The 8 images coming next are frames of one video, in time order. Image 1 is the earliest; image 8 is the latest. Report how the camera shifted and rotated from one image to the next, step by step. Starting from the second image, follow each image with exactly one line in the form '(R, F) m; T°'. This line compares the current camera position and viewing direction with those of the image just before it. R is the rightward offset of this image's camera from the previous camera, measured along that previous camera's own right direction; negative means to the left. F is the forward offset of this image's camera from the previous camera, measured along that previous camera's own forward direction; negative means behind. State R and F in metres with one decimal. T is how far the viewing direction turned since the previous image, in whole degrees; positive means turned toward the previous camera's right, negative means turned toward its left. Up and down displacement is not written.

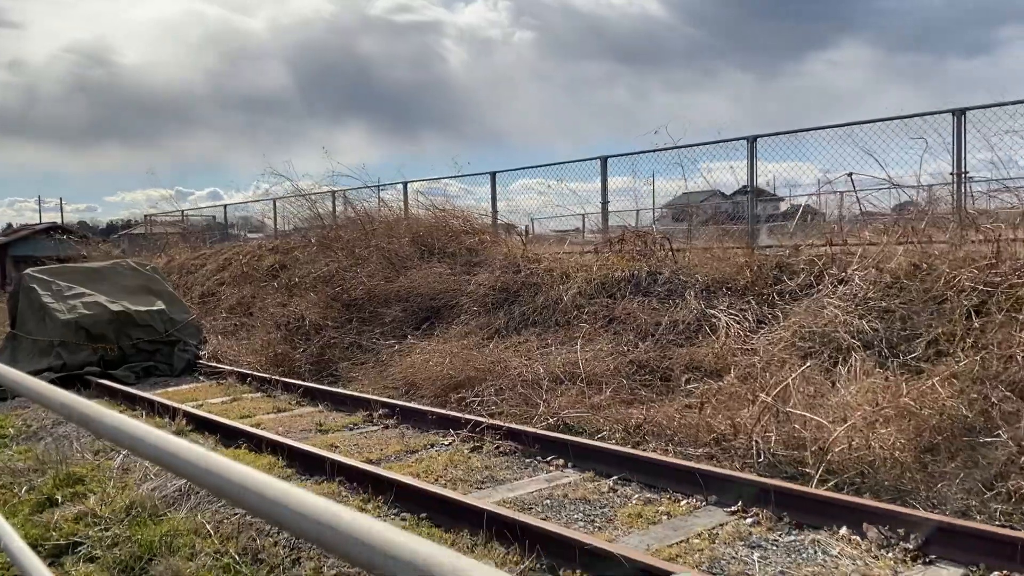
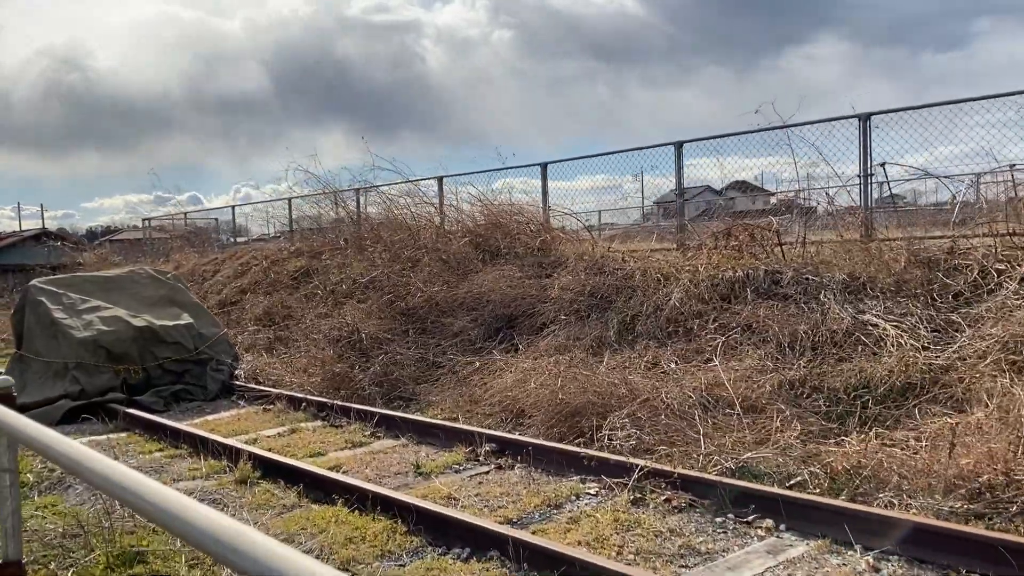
(-1.0, +1.3) m; +1°
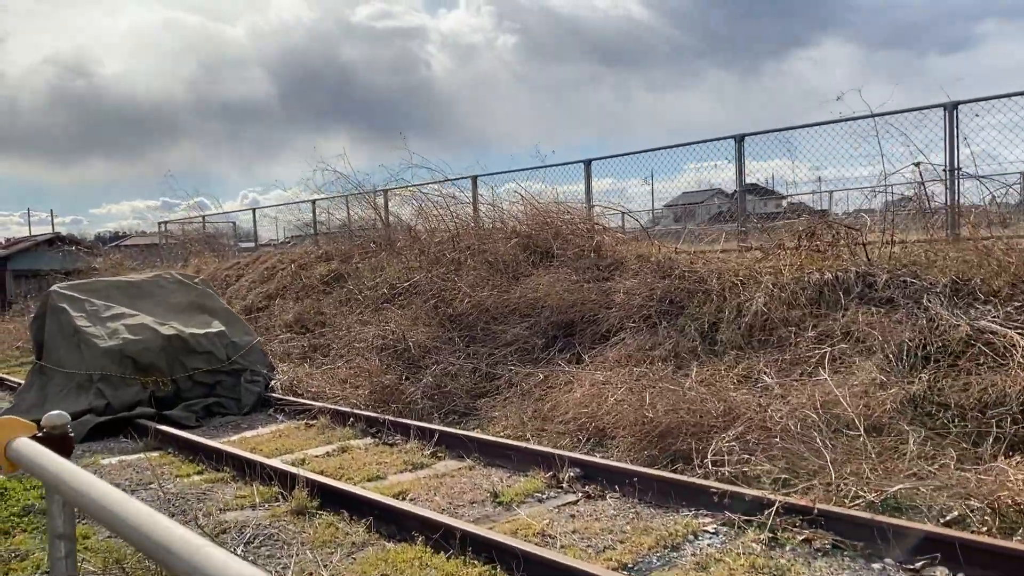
(-0.5, +0.7) m; 0°
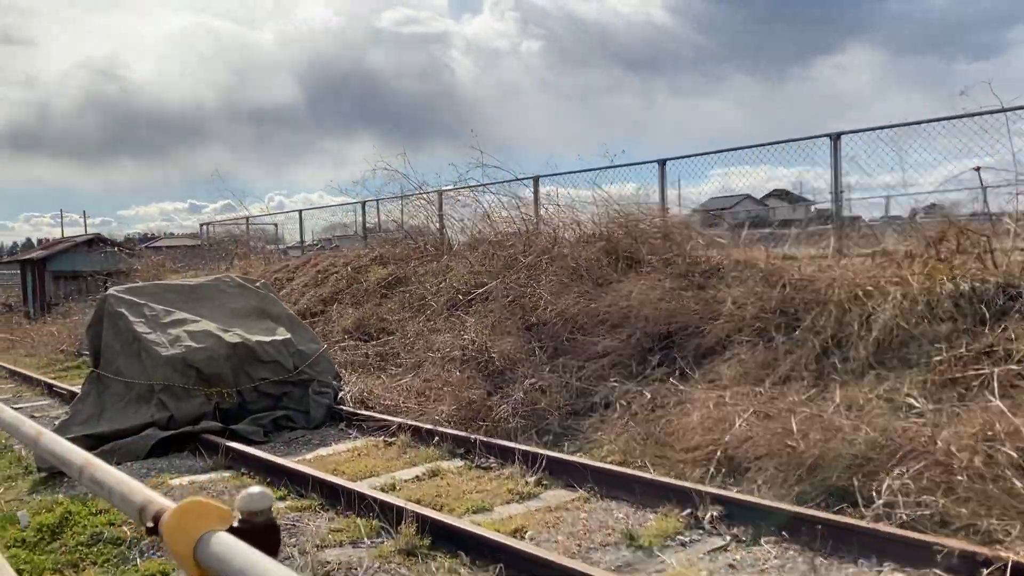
(-0.6, +0.6) m; -2°
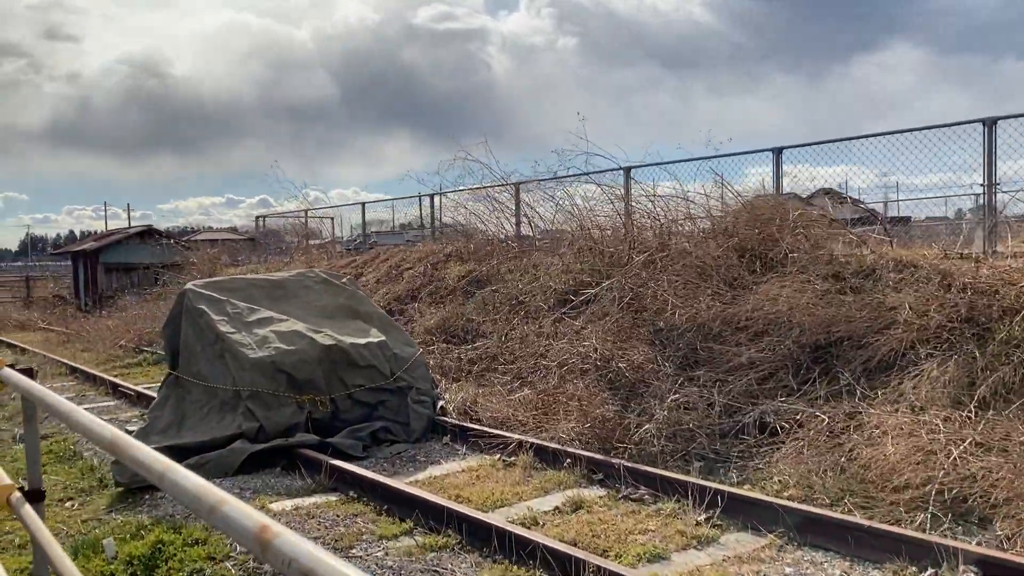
(-0.8, +0.9) m; -2°
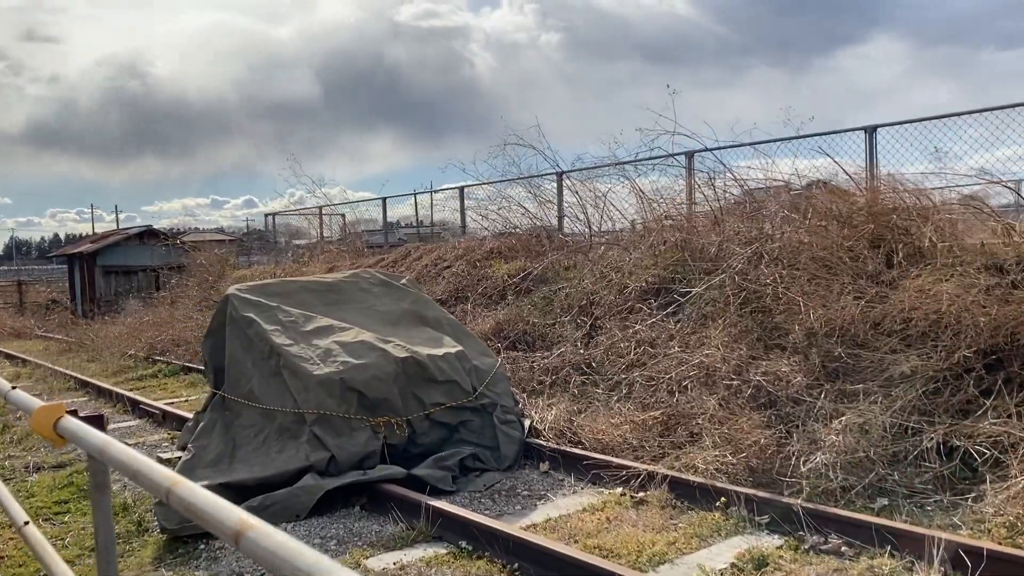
(-0.9, +1.1) m; +1°
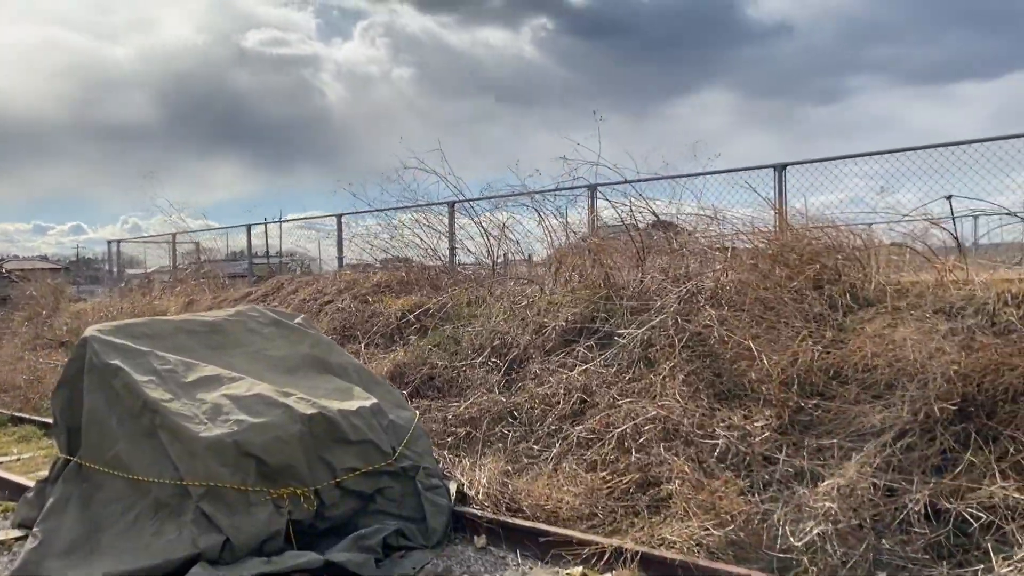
(-0.5, +0.9) m; +10°
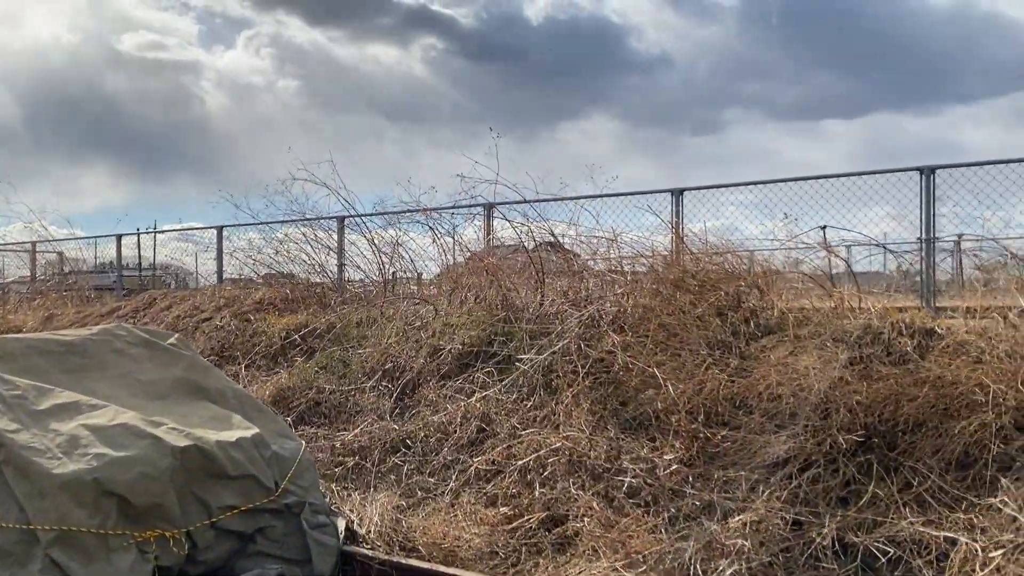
(-0.1, +0.3) m; +7°
